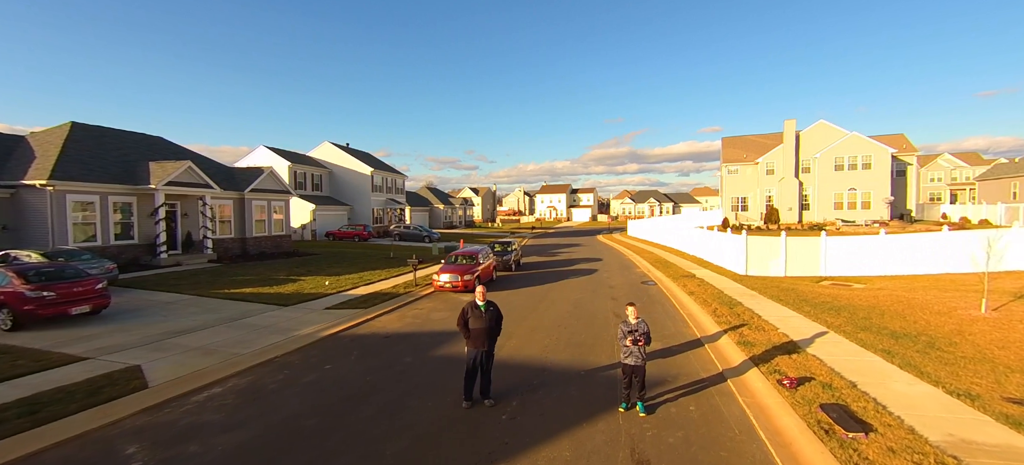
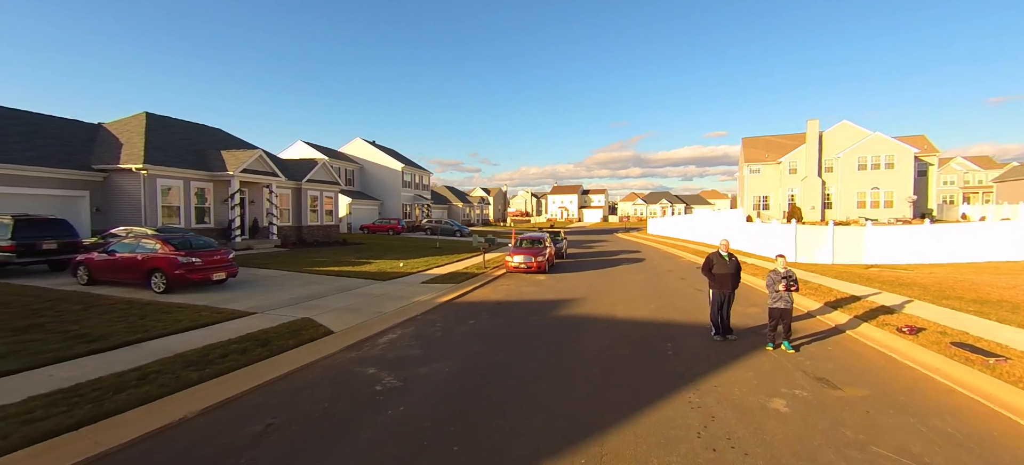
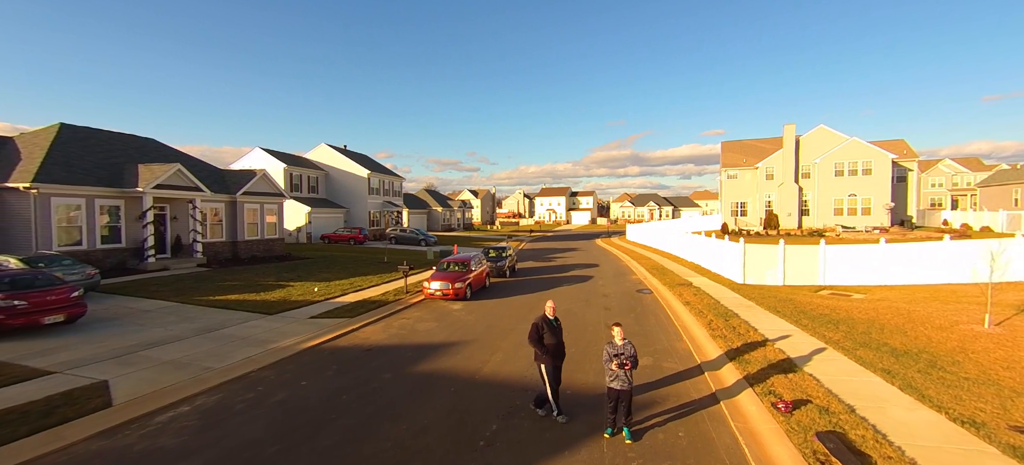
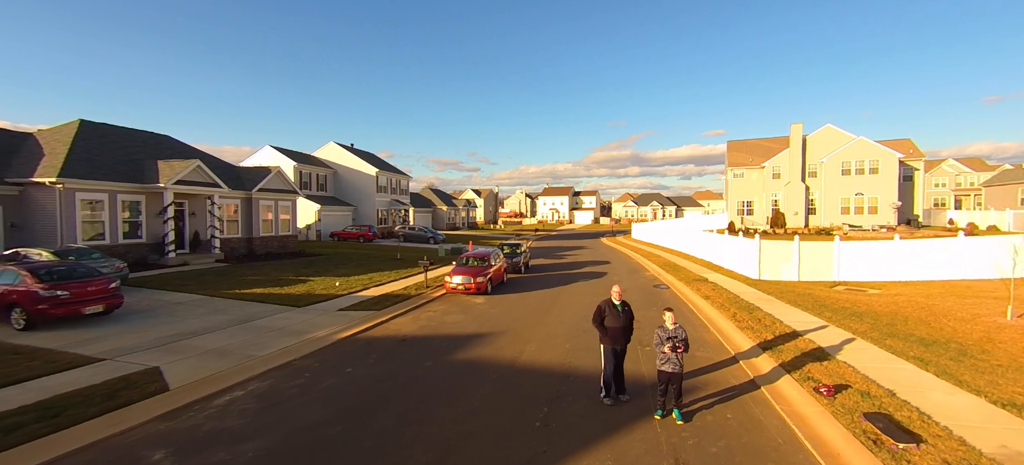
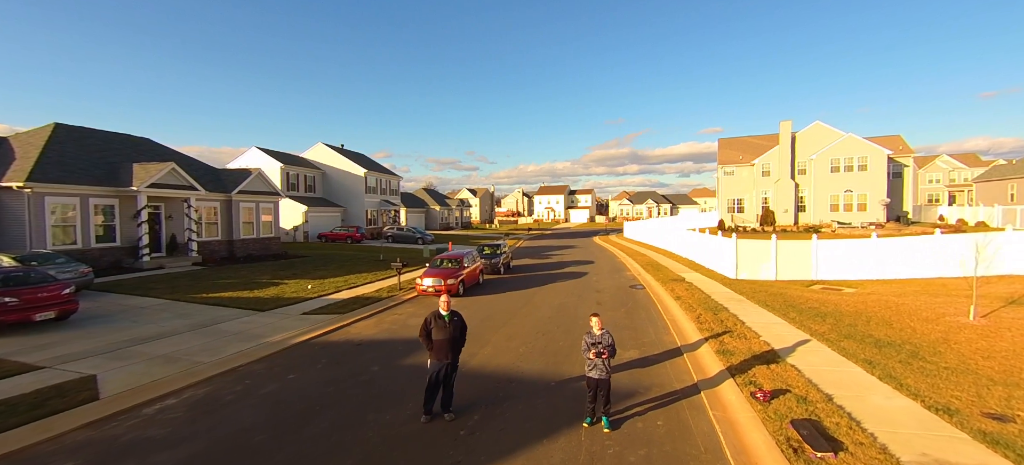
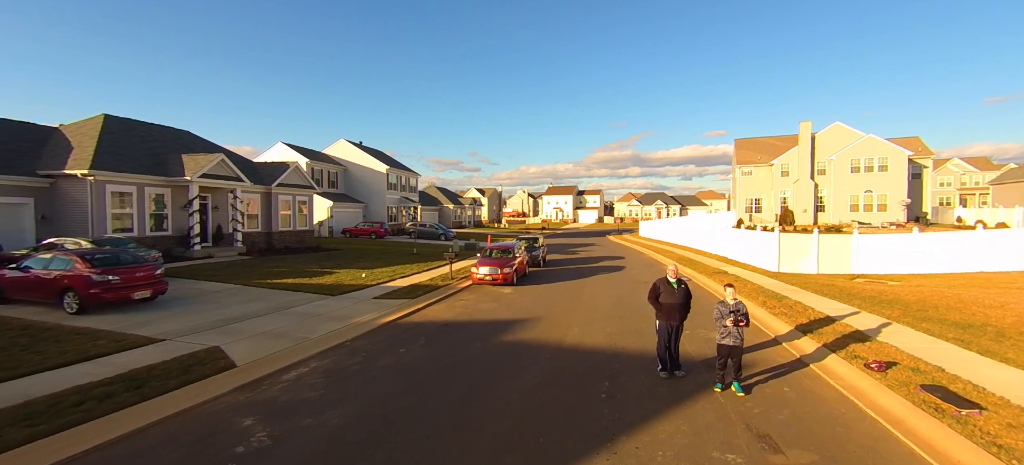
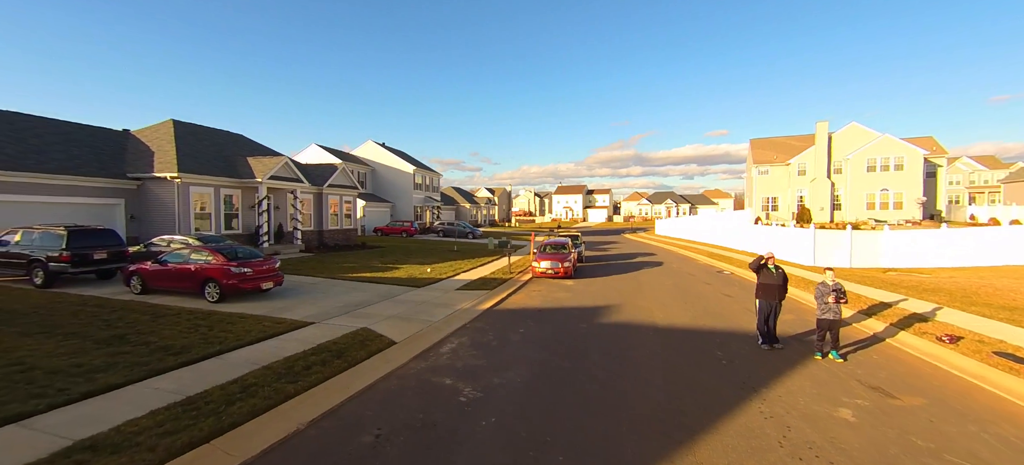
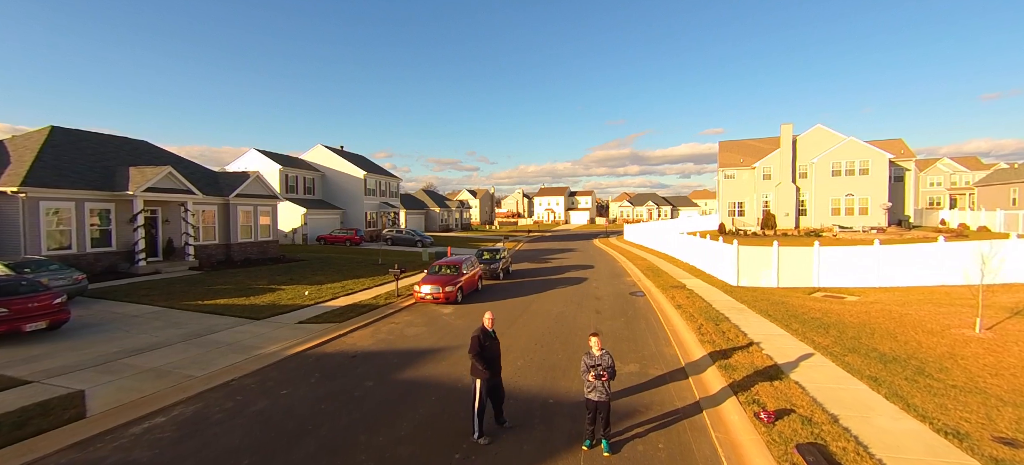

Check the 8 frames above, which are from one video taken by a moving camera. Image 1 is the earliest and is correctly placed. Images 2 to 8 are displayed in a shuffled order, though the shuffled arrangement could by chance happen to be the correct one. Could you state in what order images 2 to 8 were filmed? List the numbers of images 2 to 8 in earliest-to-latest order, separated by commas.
5, 8, 3, 4, 6, 2, 7
